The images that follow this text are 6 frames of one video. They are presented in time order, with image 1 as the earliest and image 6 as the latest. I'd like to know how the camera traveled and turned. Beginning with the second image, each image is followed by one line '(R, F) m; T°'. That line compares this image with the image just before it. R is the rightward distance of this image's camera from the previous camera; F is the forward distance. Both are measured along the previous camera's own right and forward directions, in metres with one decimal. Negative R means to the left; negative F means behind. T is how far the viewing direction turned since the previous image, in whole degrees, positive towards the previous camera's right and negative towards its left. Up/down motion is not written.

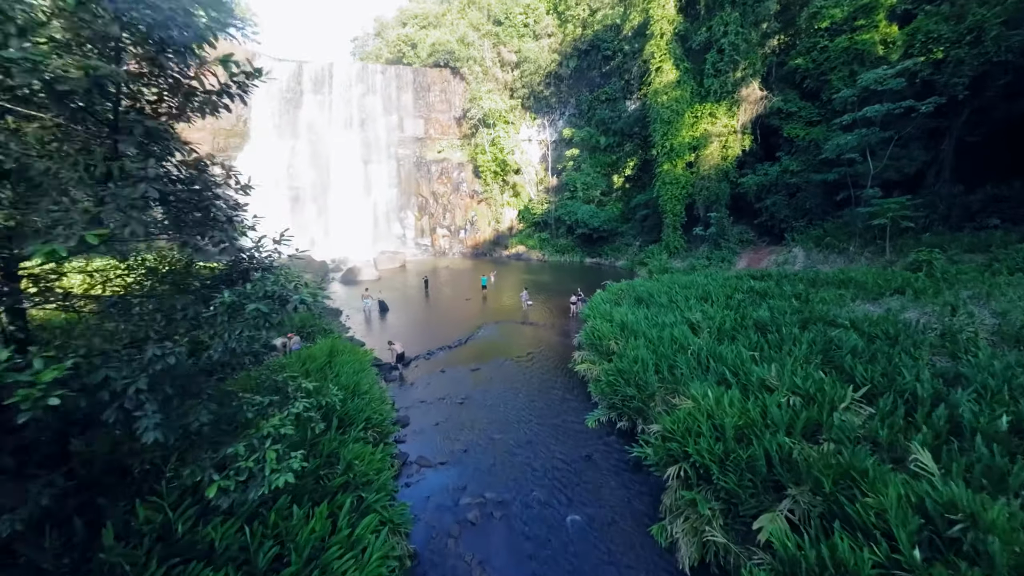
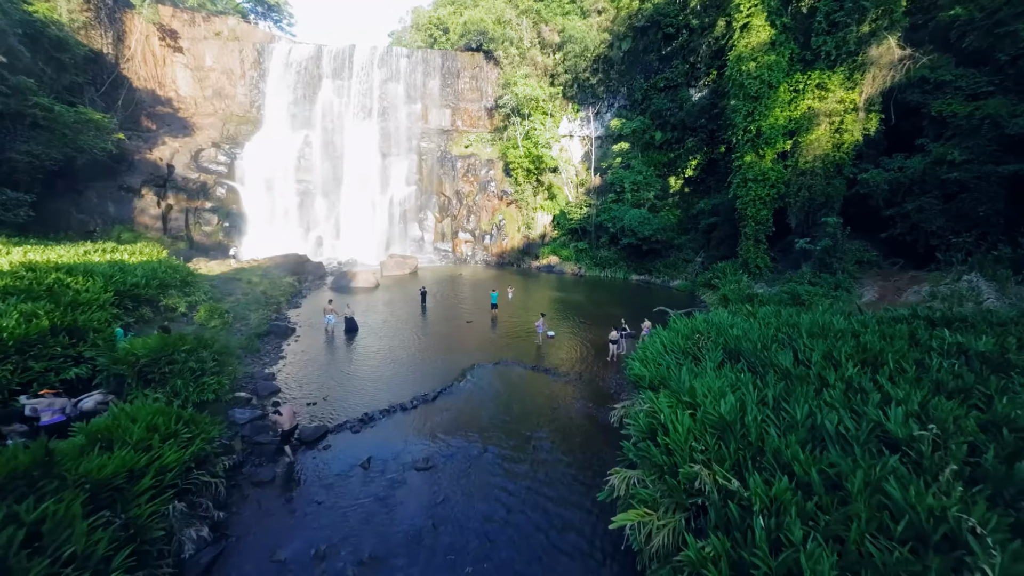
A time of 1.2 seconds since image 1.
(+1.1, +7.3) m; -6°
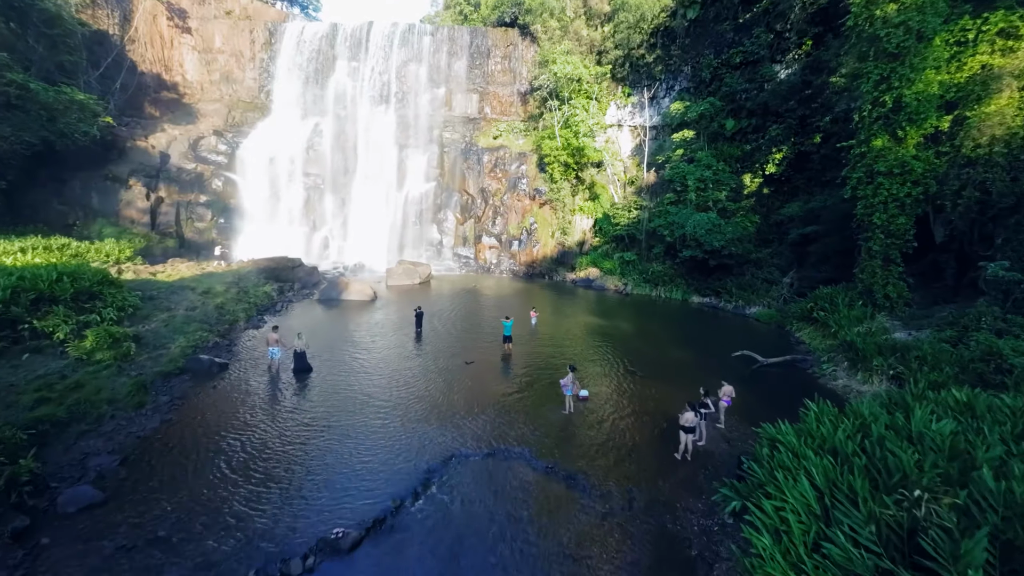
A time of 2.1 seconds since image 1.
(+0.7, +6.0) m; -5°
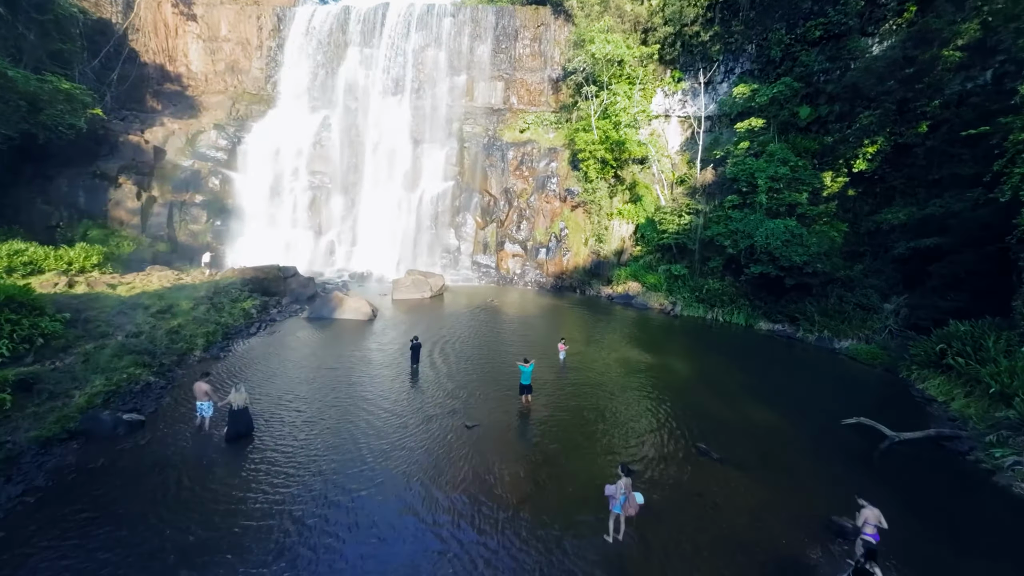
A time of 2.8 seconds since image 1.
(+0.2, +4.1) m; -4°
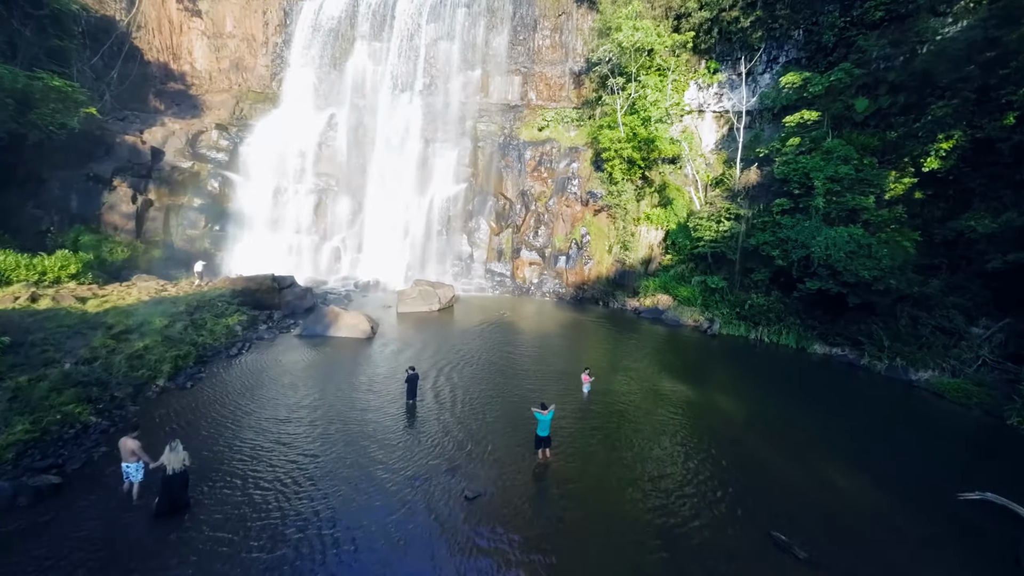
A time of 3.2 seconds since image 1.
(0.0, +2.4) m; -2°
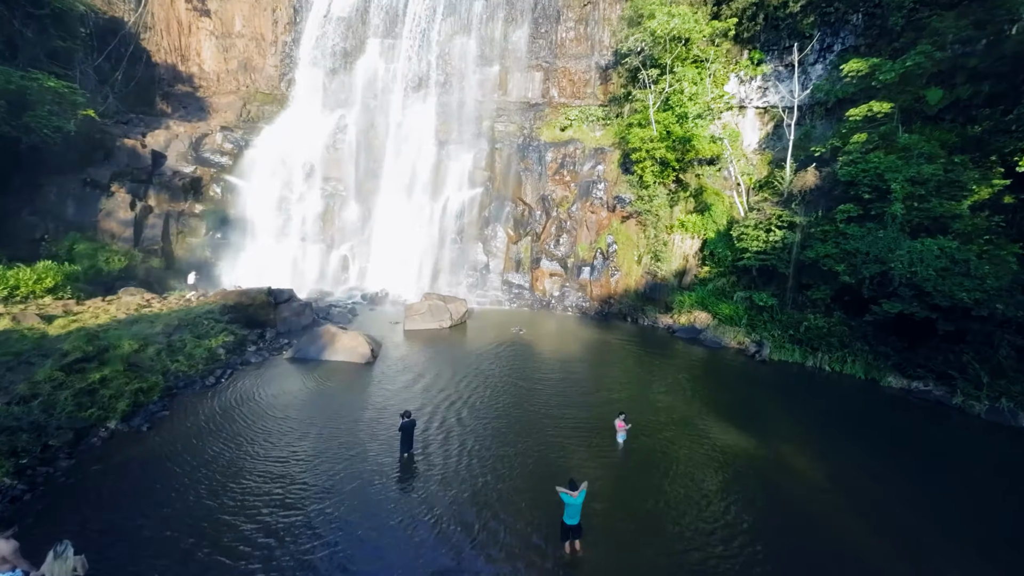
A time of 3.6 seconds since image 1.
(0.0, +2.3) m; -3°
